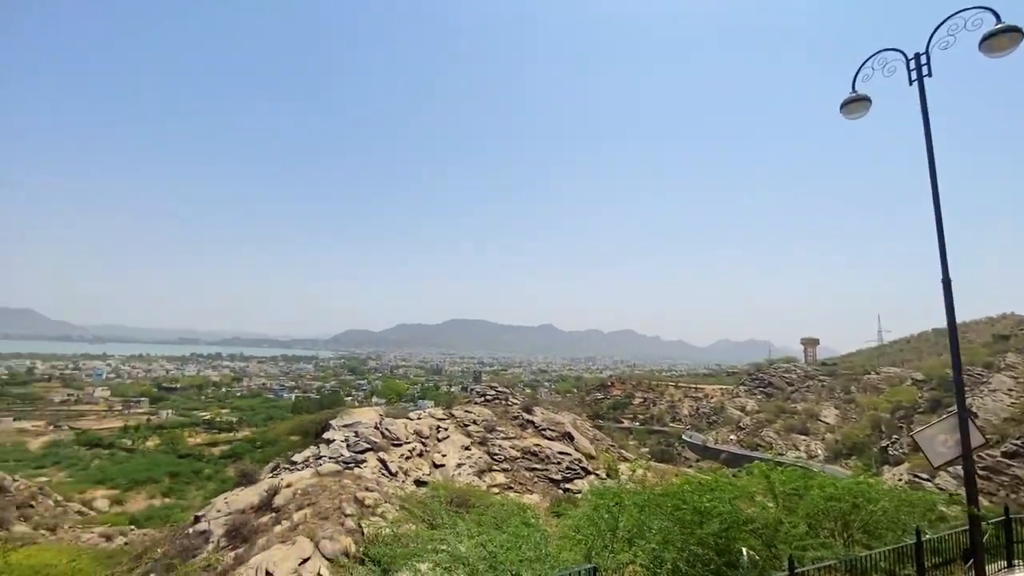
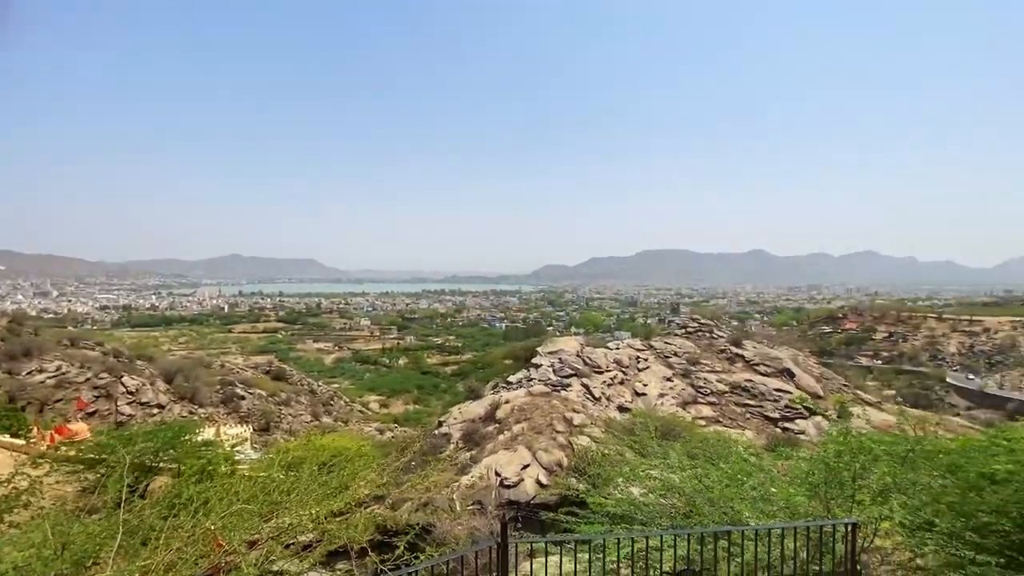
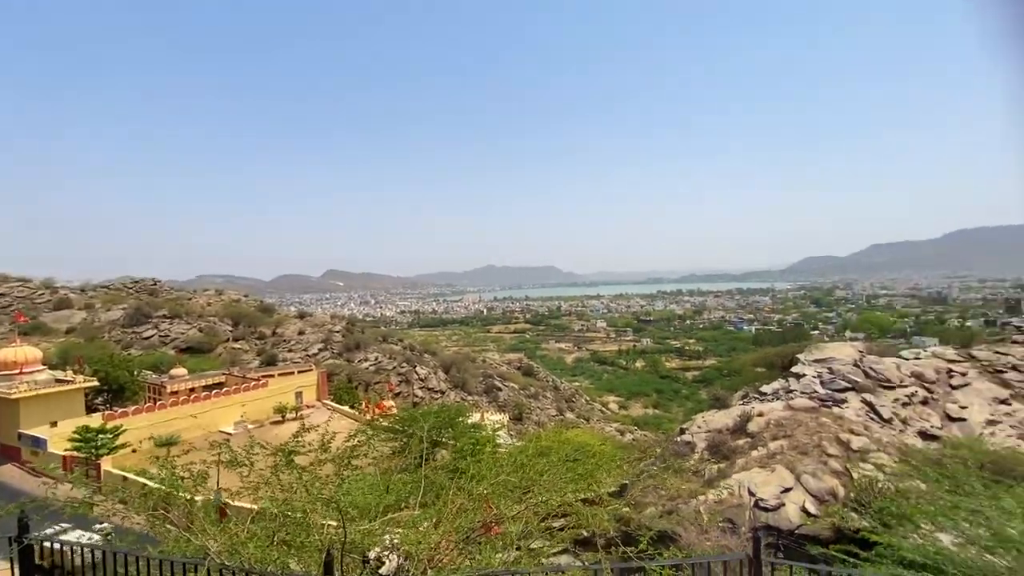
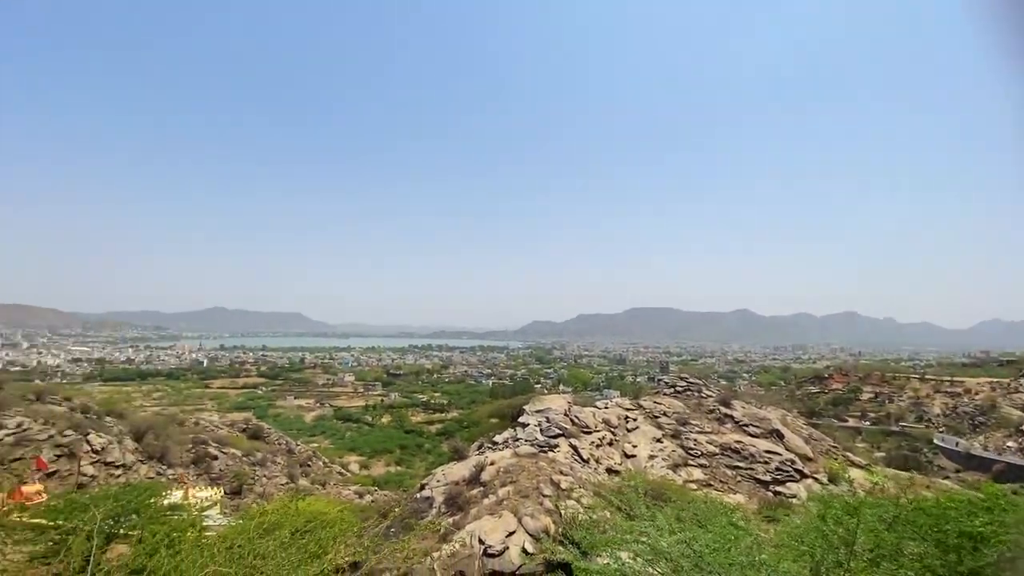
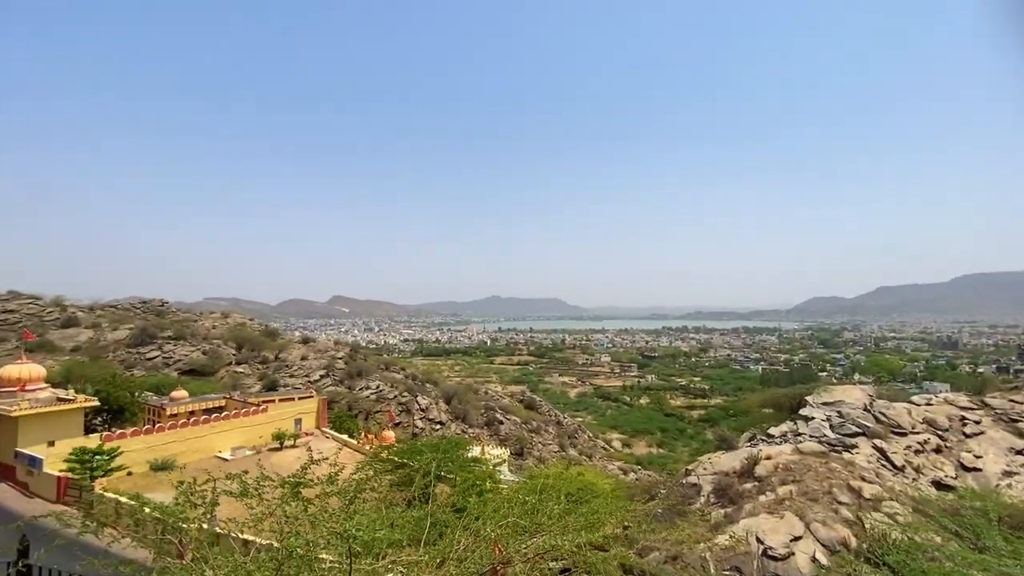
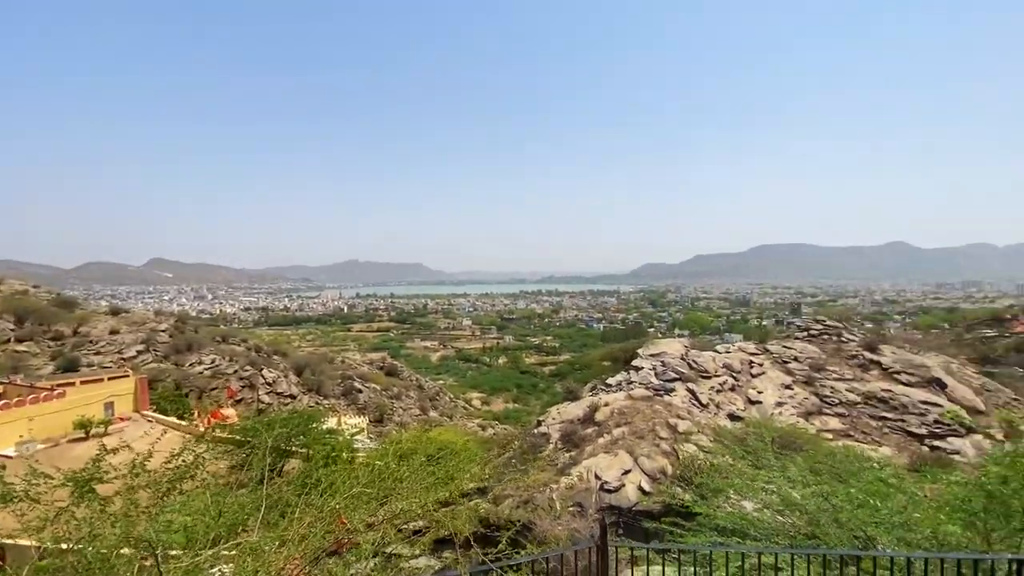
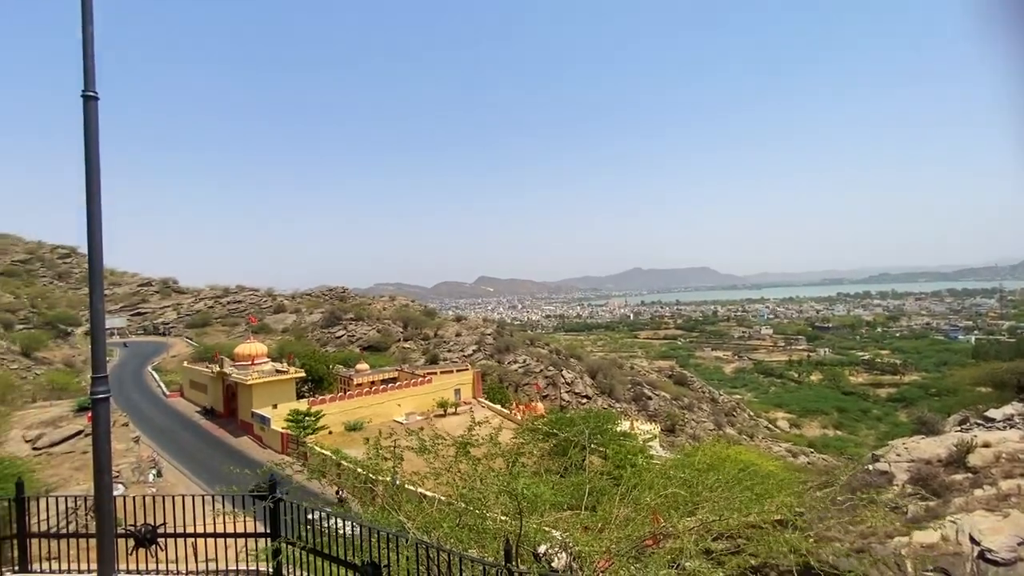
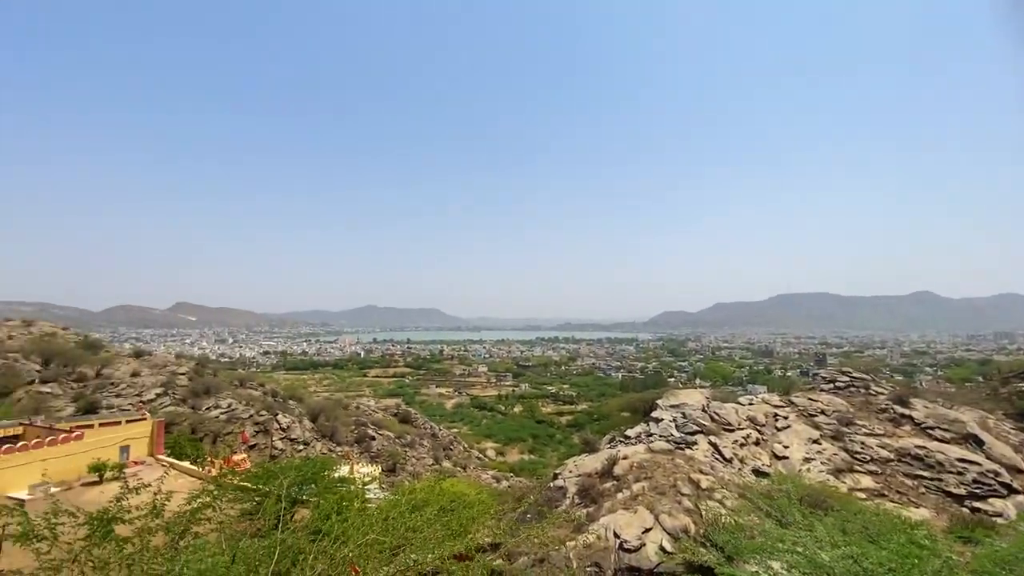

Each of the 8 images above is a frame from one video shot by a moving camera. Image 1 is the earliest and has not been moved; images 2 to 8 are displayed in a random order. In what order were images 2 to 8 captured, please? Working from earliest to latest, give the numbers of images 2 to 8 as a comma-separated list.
4, 8, 5, 7, 3, 6, 2
